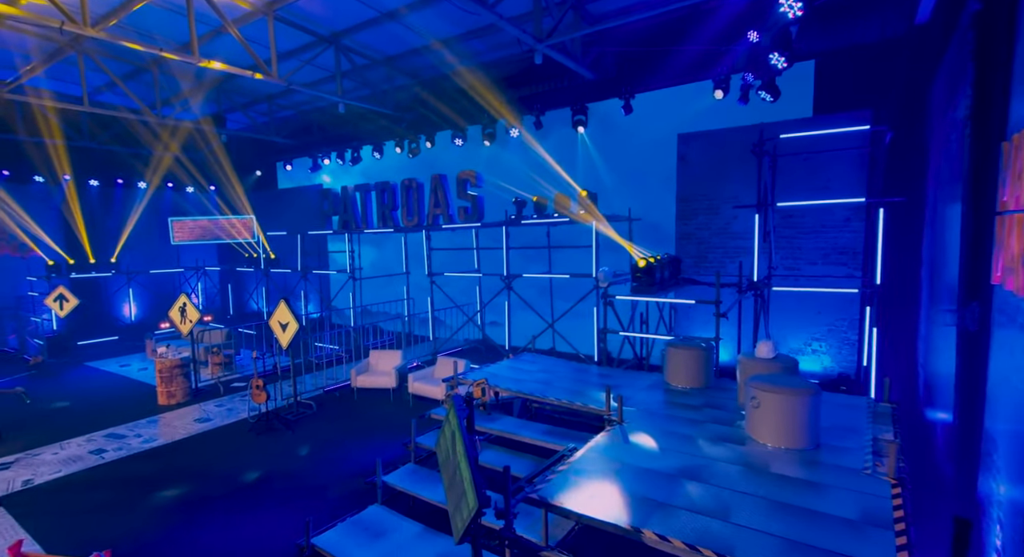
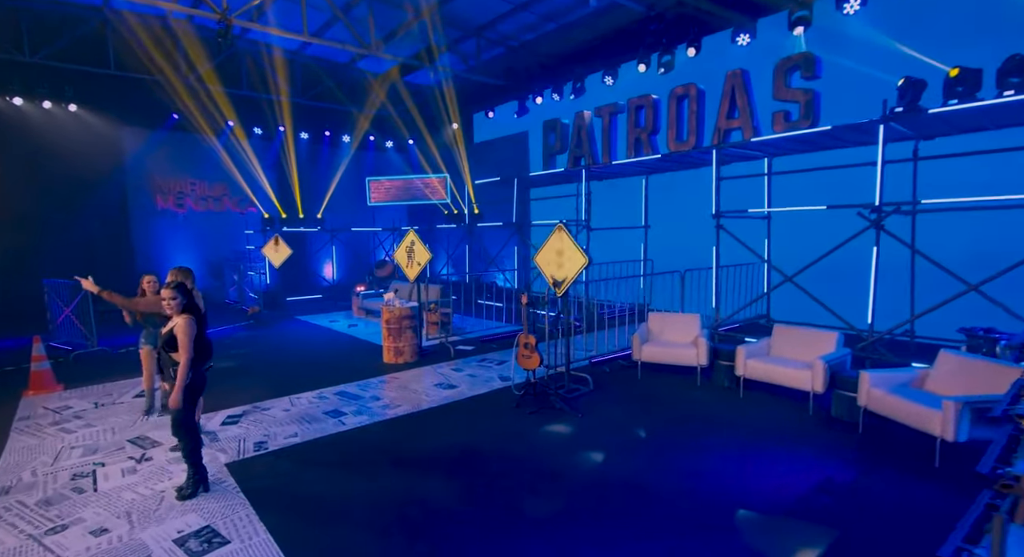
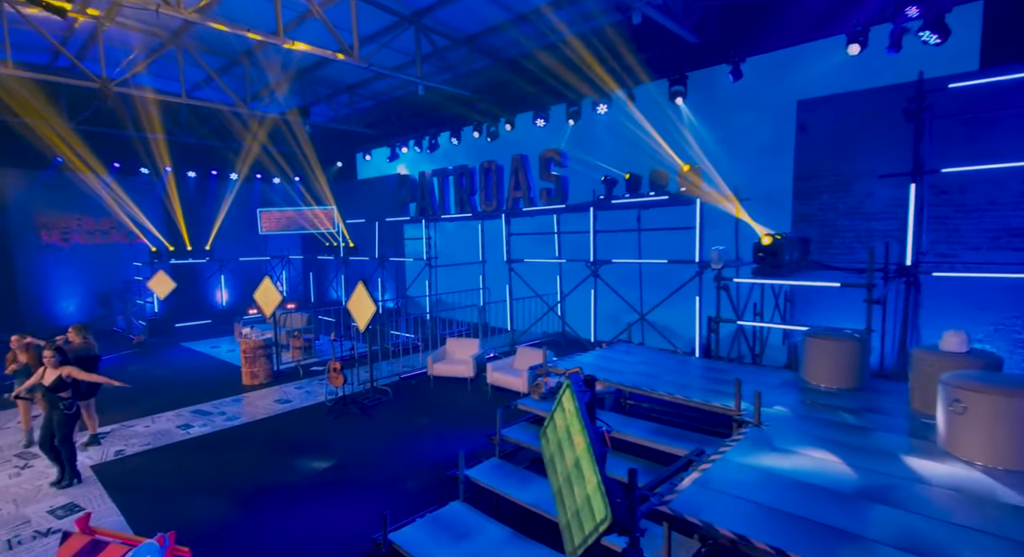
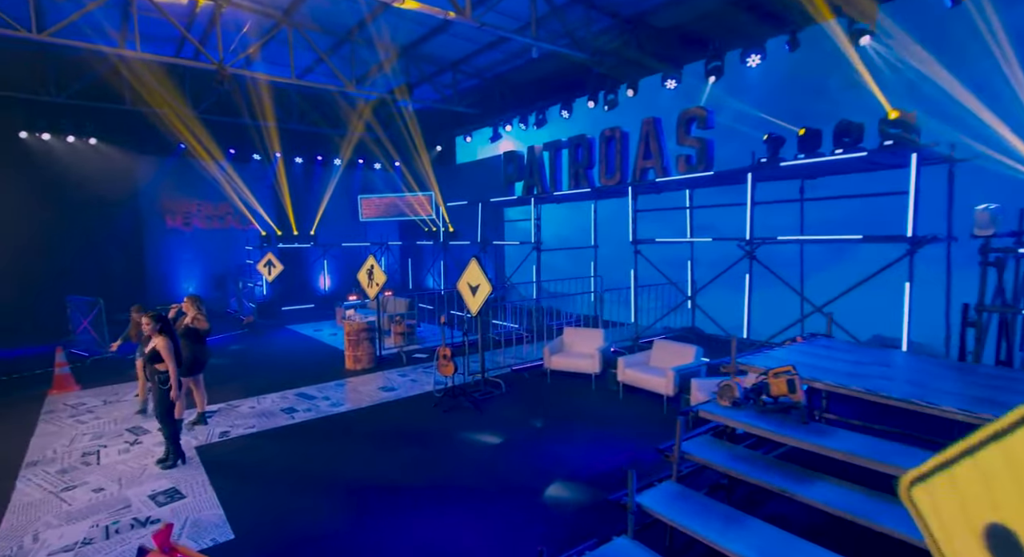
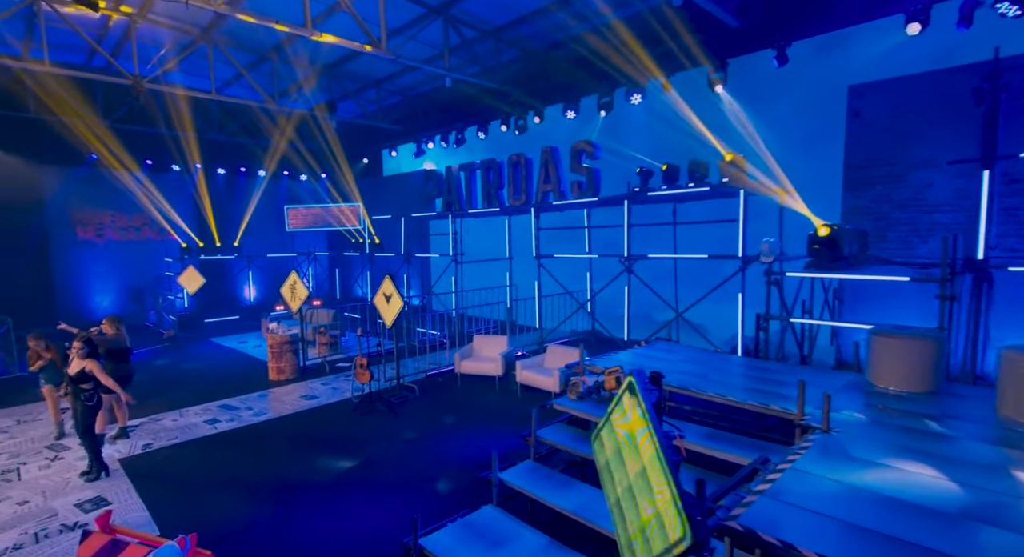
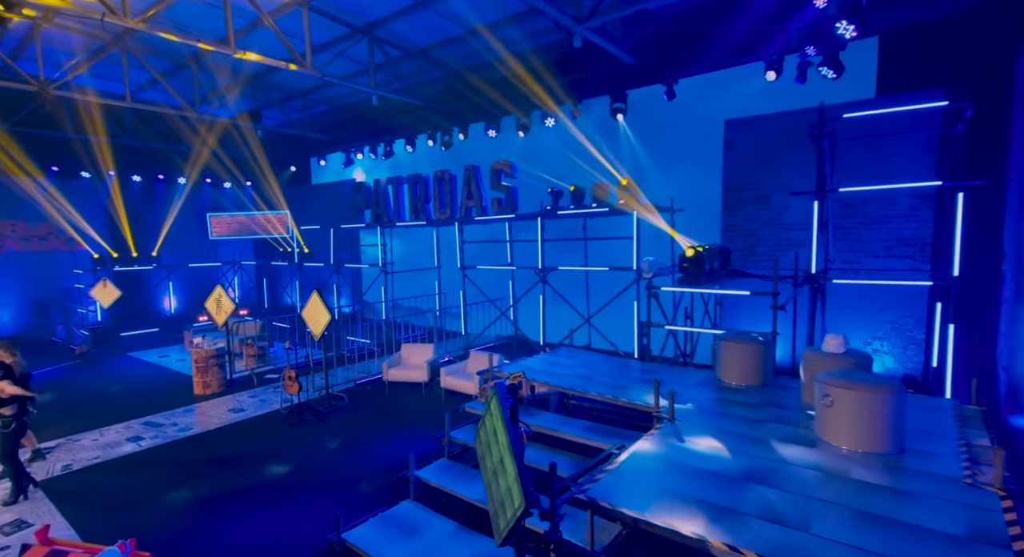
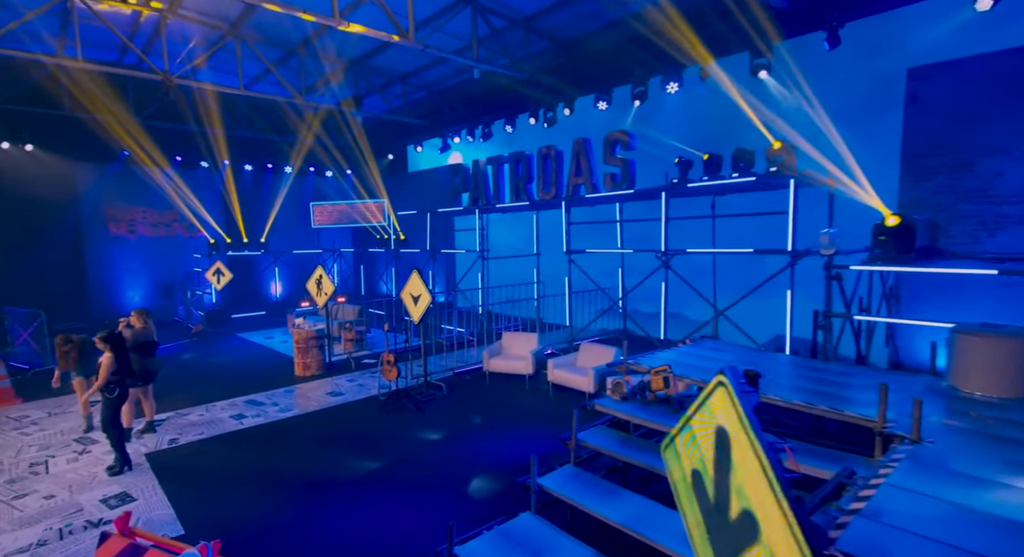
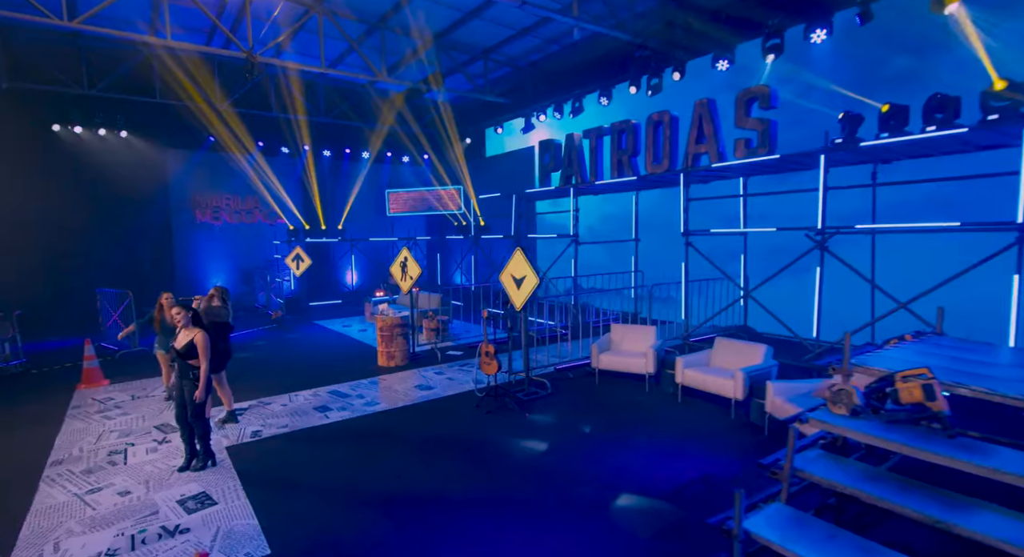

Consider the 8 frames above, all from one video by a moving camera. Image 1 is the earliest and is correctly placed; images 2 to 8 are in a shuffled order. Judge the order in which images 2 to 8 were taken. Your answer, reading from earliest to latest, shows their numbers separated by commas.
6, 3, 5, 7, 4, 8, 2
